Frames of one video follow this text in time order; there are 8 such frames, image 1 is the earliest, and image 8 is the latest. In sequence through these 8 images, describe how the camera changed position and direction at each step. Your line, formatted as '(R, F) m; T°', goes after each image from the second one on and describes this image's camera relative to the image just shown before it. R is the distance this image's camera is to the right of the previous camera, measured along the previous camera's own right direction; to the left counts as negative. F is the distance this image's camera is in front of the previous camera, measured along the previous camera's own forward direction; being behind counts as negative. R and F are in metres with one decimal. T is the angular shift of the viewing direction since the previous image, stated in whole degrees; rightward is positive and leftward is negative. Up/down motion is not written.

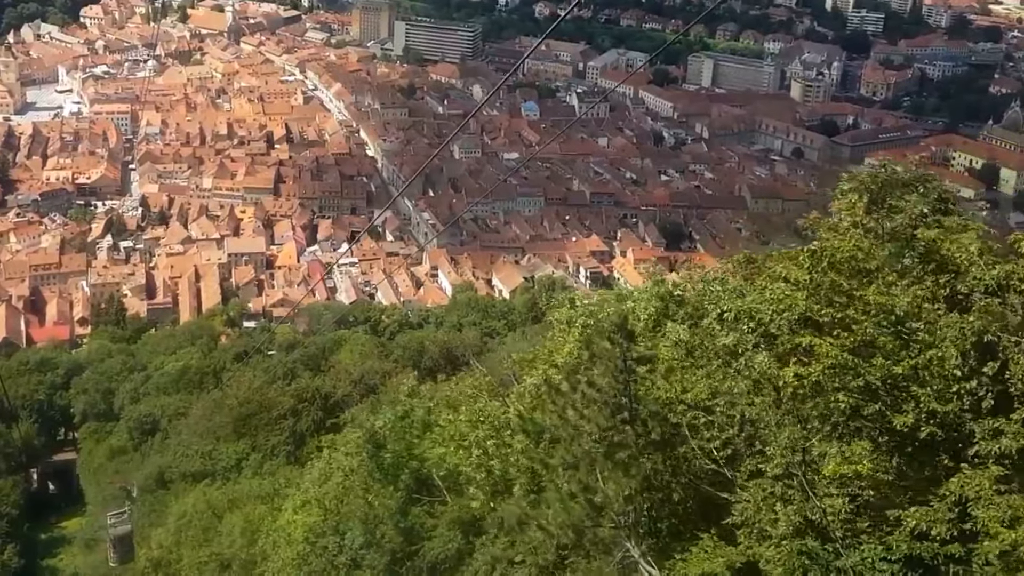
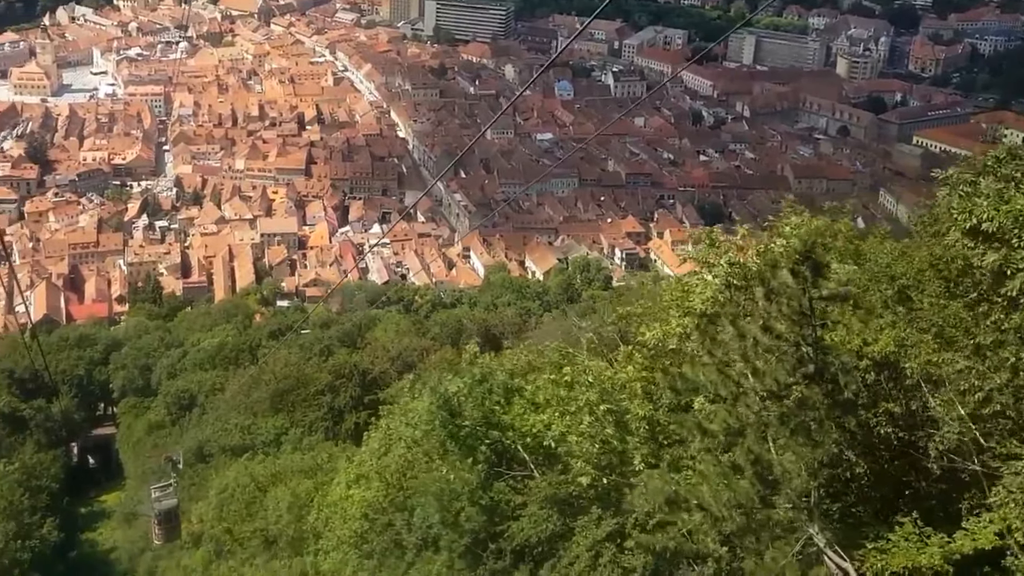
(-0.1, +0.2) m; -2°
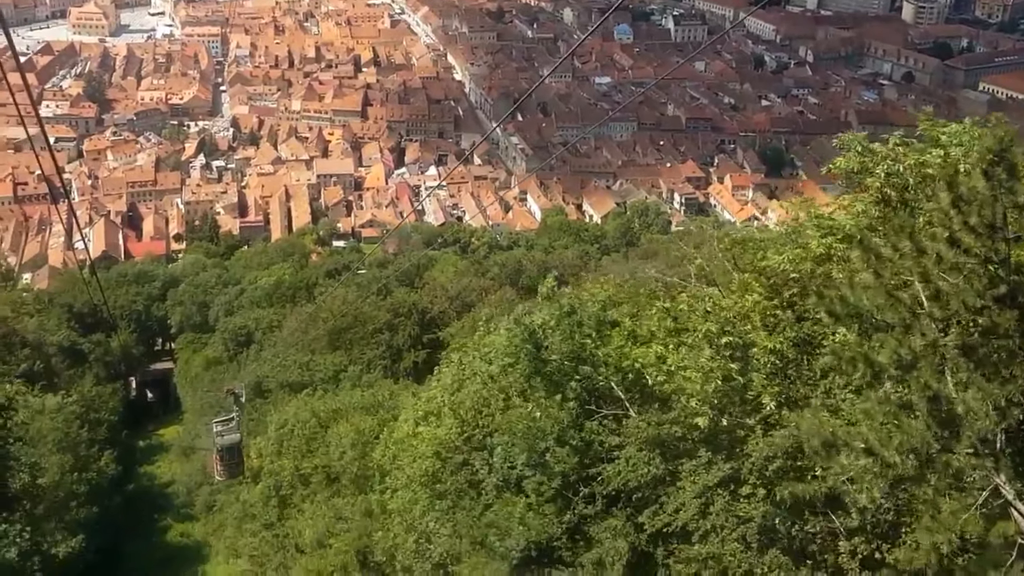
(-0.1, +0.2) m; -3°
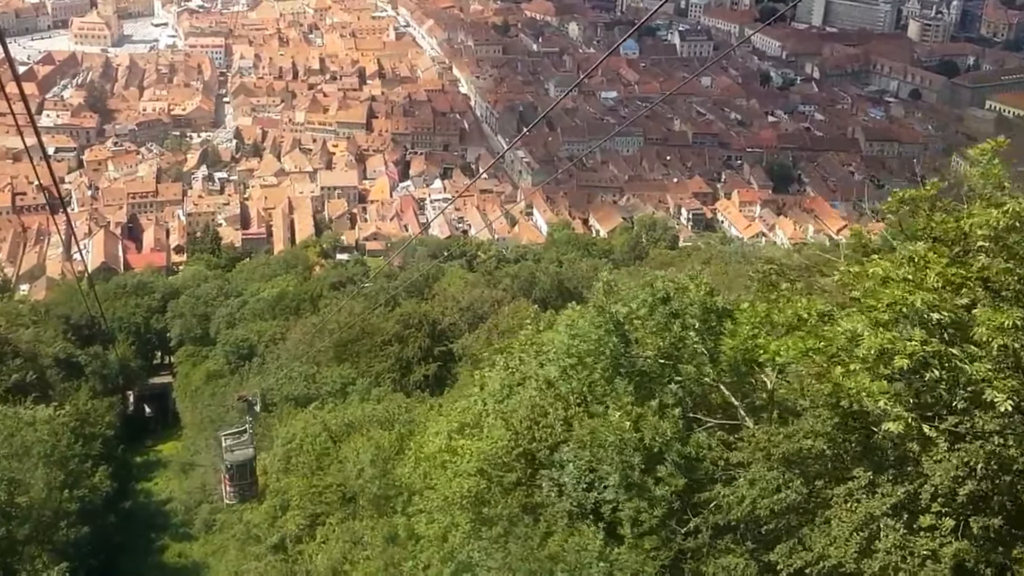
(-0.1, +0.3) m; 0°
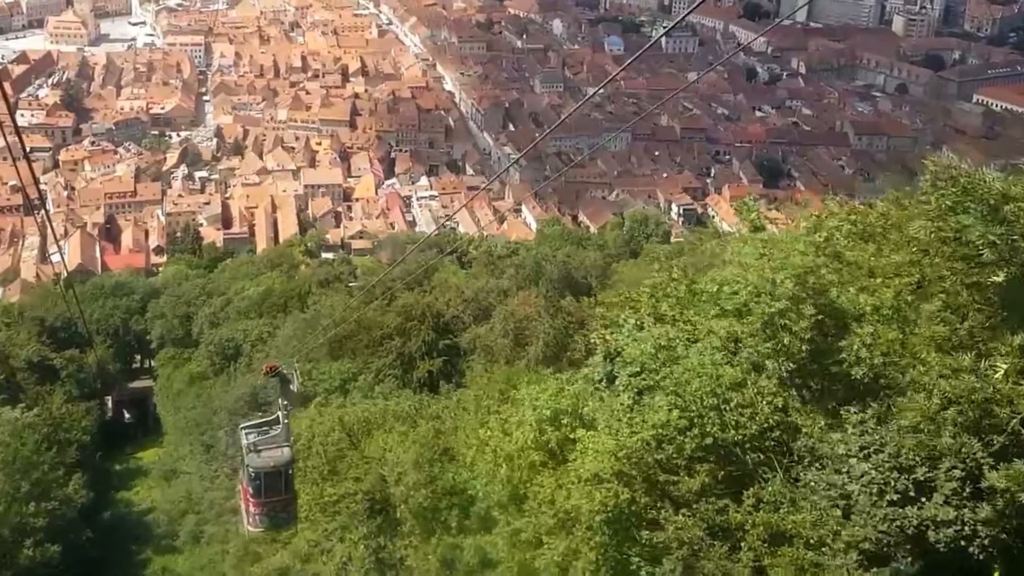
(-0.2, +0.5) m; +1°
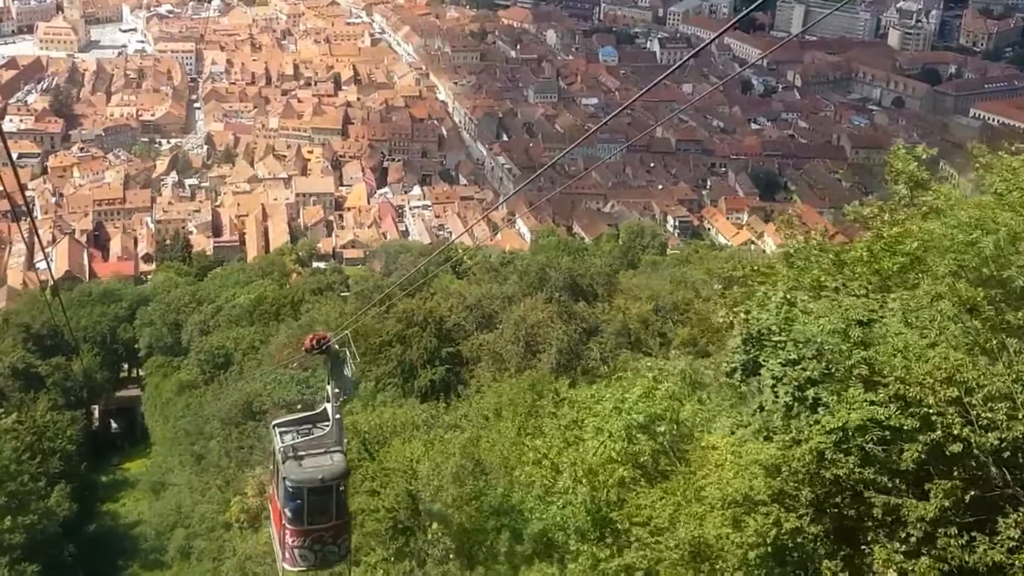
(-0.1, +0.3) m; +1°
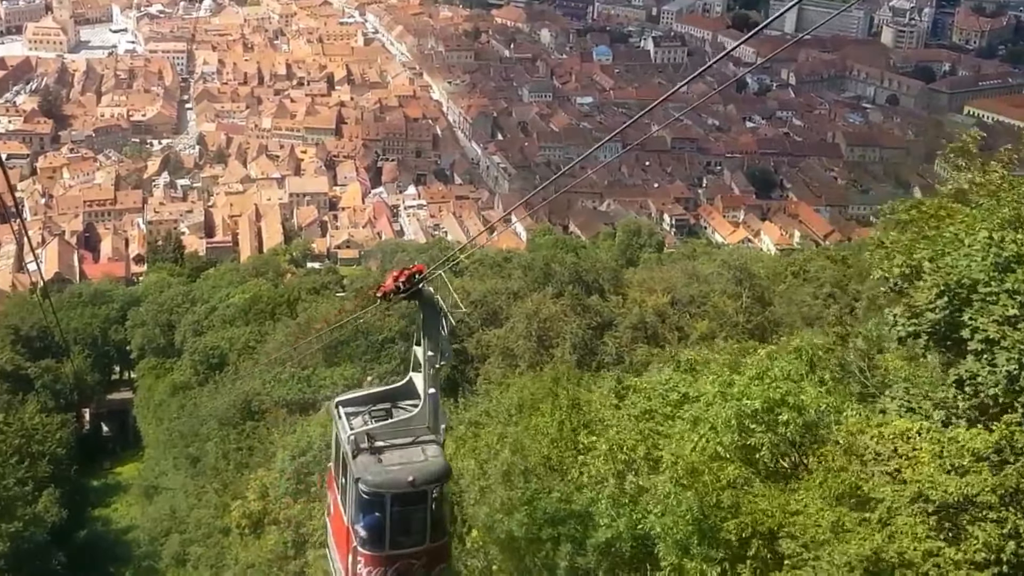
(-0.1, +0.2) m; 0°
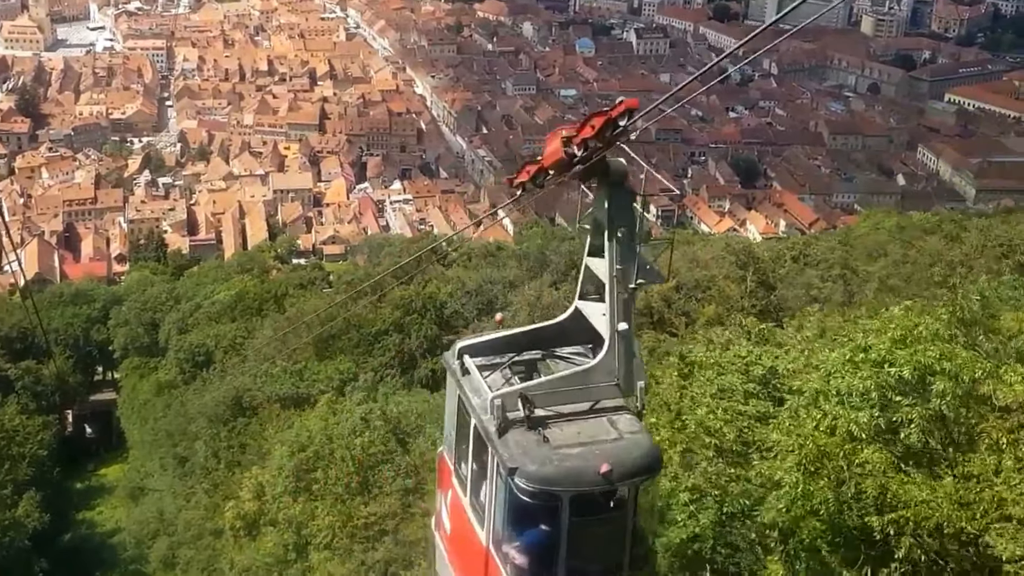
(-0.1, +0.2) m; +1°
